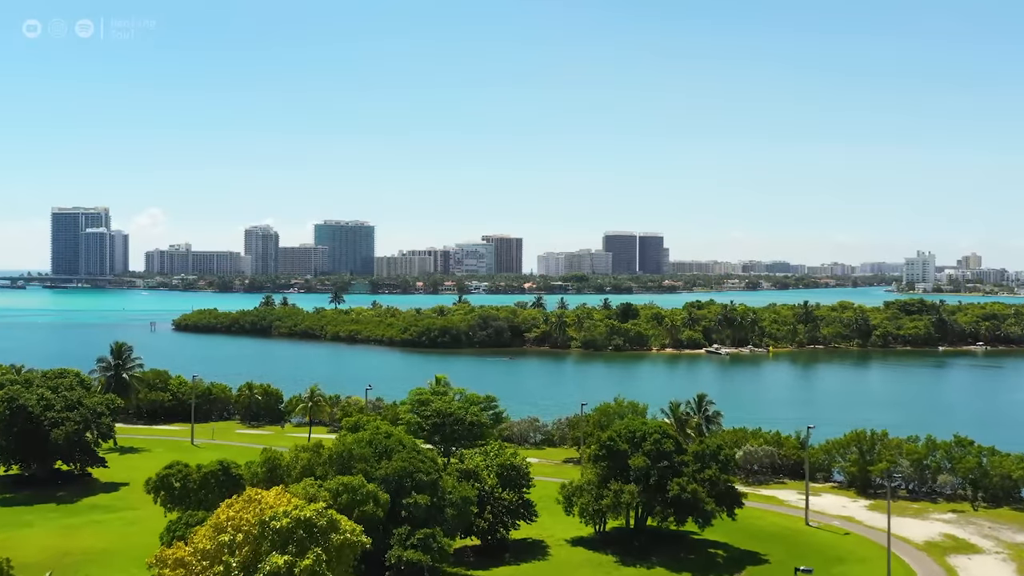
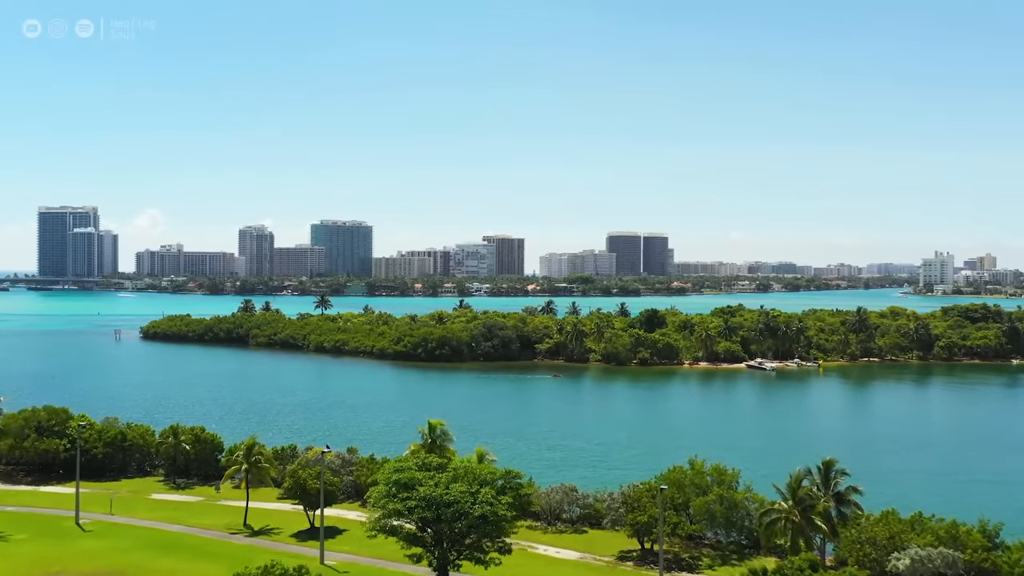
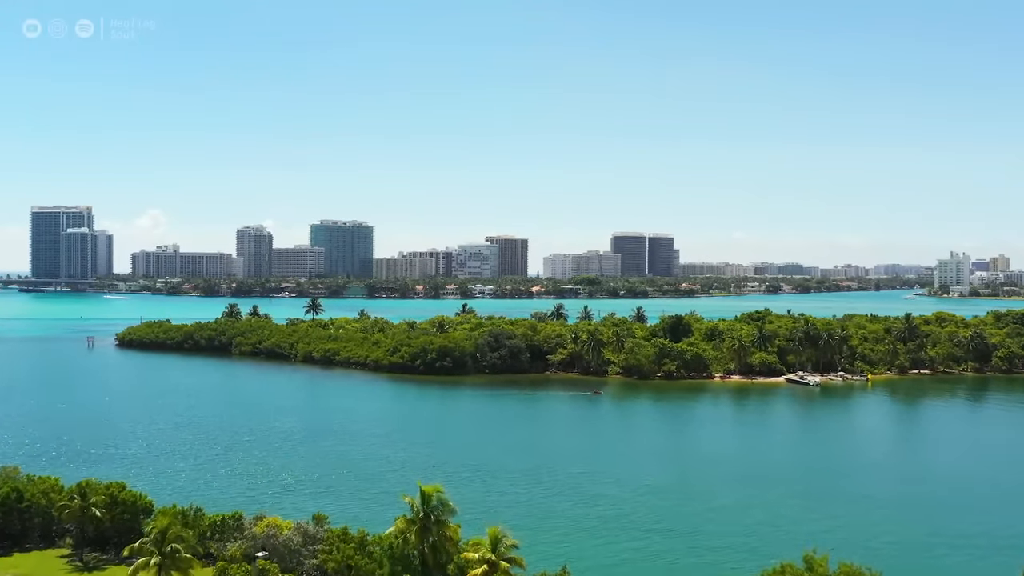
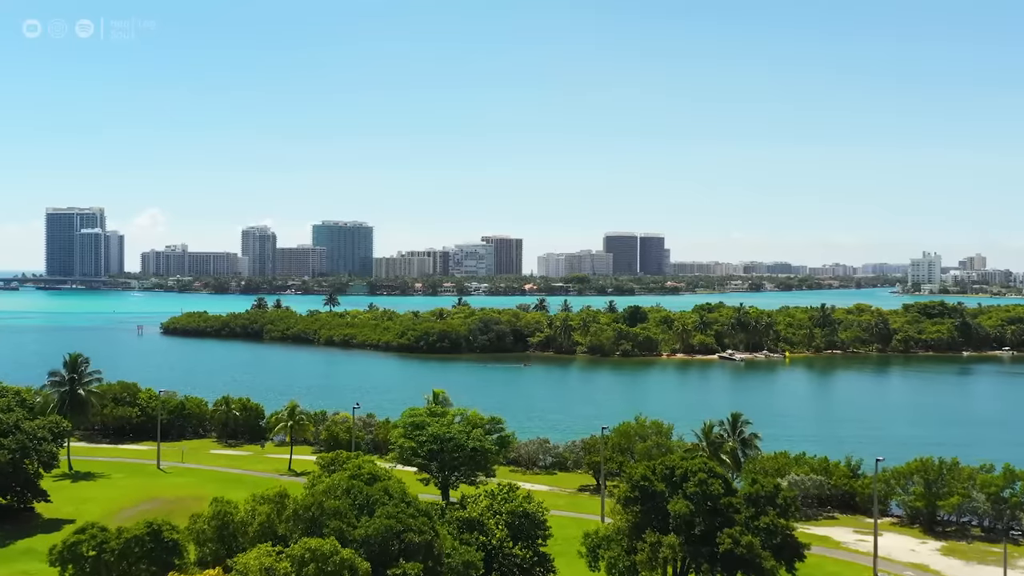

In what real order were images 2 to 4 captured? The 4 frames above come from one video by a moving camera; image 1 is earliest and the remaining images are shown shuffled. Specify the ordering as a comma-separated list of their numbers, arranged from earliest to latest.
4, 2, 3
